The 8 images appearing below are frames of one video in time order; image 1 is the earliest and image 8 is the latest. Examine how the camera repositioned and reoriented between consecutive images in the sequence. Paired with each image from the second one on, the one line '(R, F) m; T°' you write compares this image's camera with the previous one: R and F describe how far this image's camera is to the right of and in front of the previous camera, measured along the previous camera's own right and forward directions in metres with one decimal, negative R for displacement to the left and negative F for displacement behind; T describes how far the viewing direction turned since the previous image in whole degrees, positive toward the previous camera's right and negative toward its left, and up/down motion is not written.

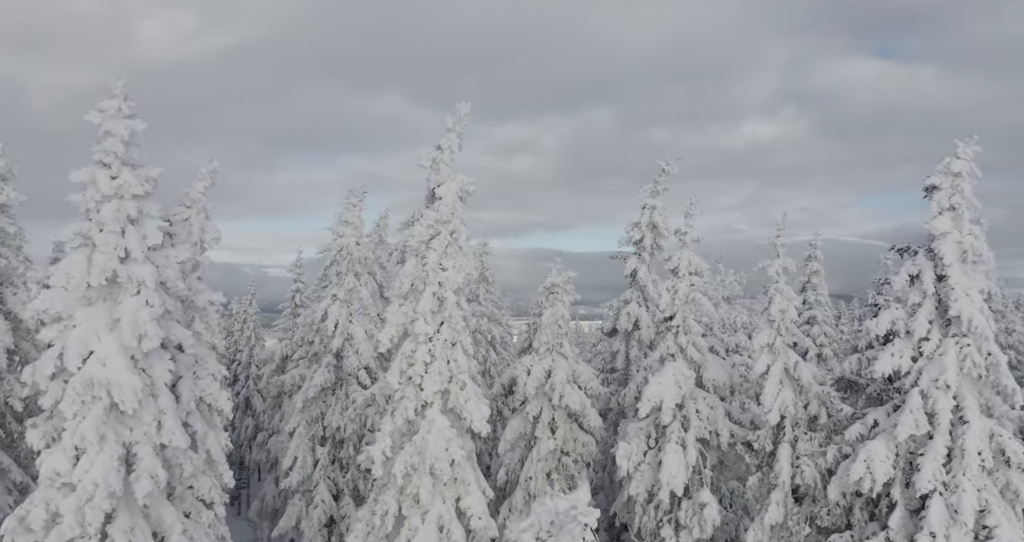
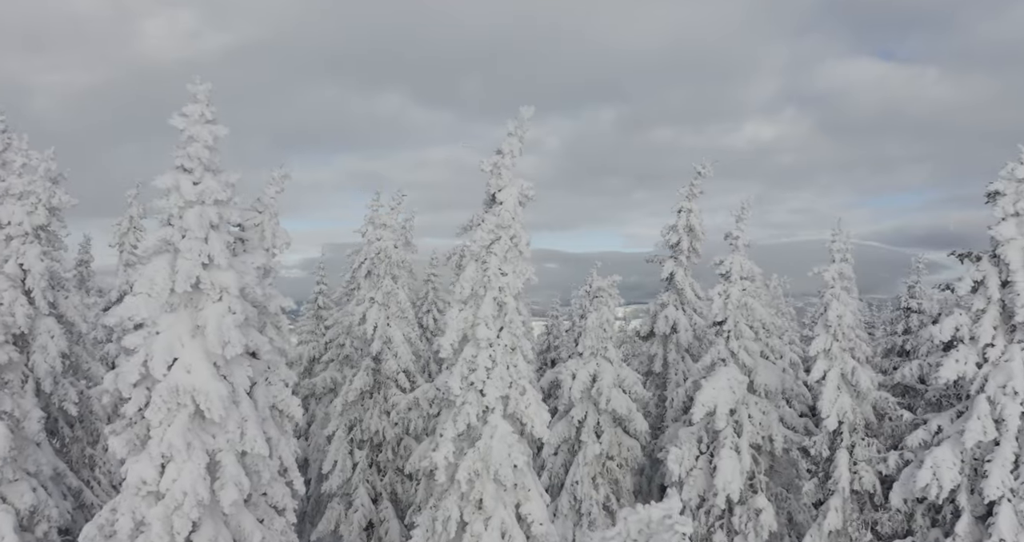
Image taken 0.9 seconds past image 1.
(-1.8, +0.1) m; 0°
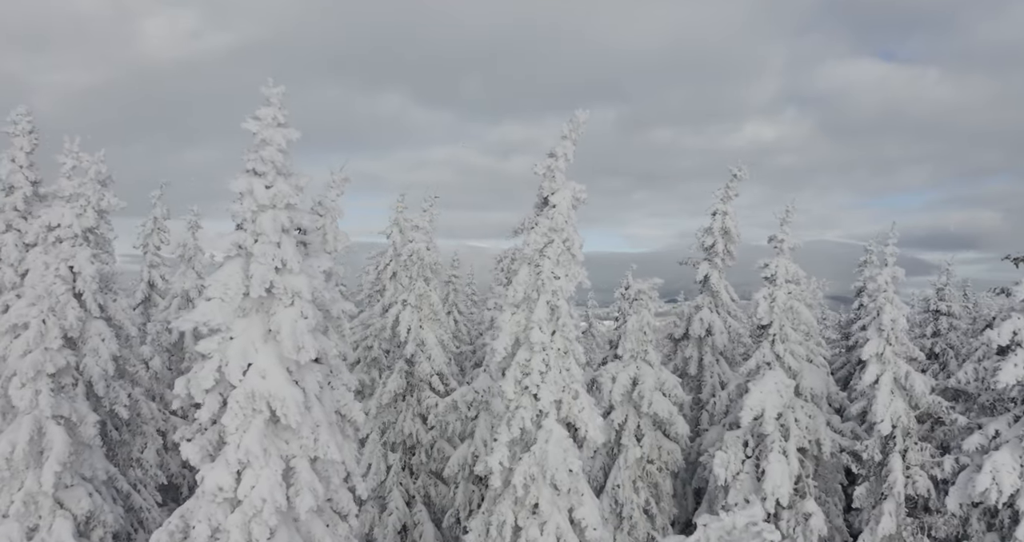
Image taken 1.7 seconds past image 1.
(-1.5, +0.1) m; 0°
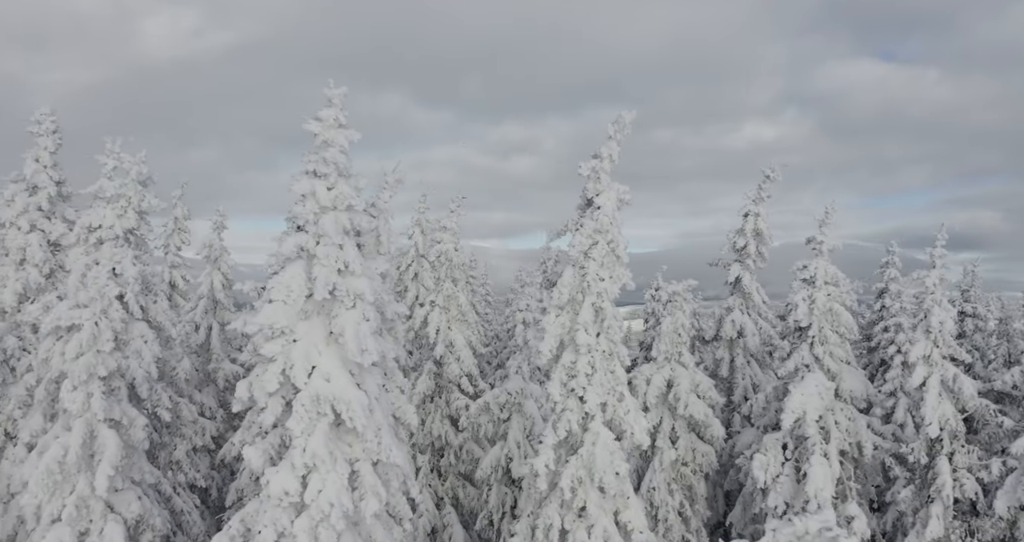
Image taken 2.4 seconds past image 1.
(-1.3, +0.1) m; 0°
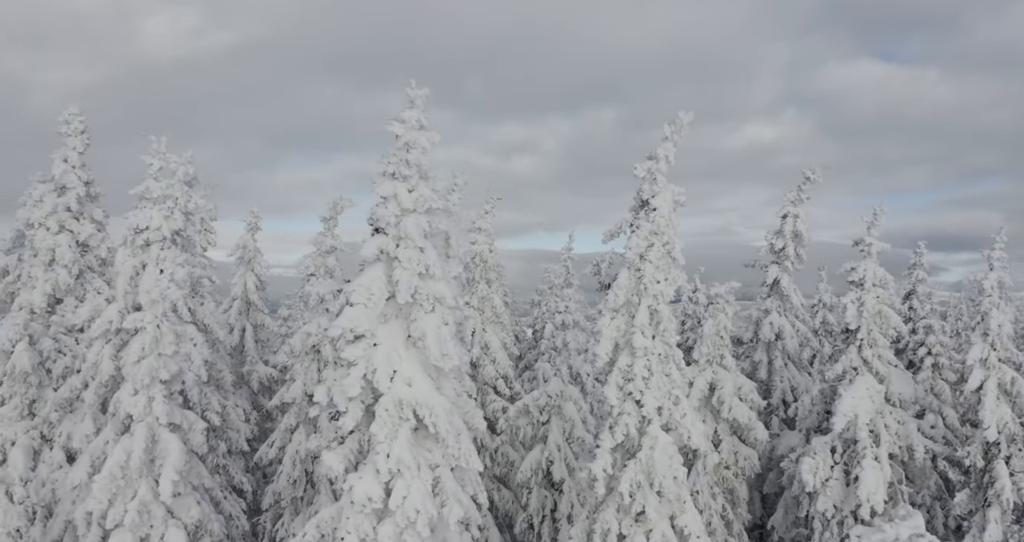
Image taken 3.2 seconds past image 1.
(-1.6, +0.2) m; 0°
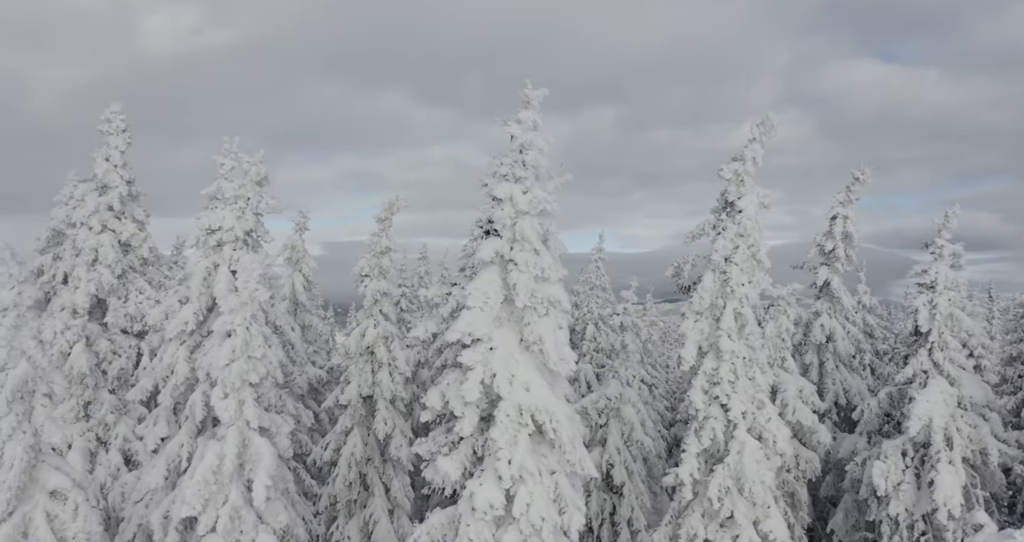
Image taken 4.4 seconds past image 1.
(-2.3, +0.3) m; 0°
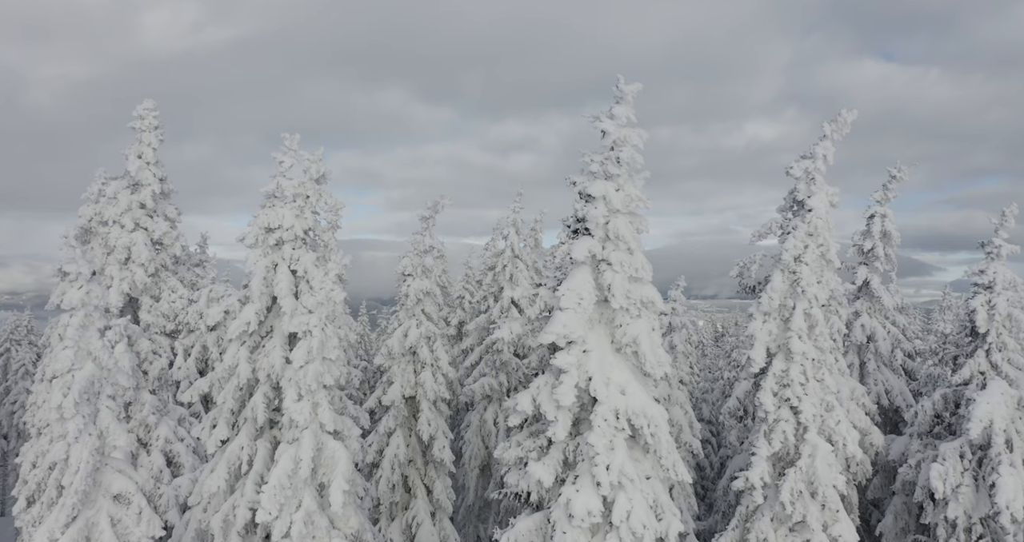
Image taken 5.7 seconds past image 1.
(-1.9, +0.3) m; 0°
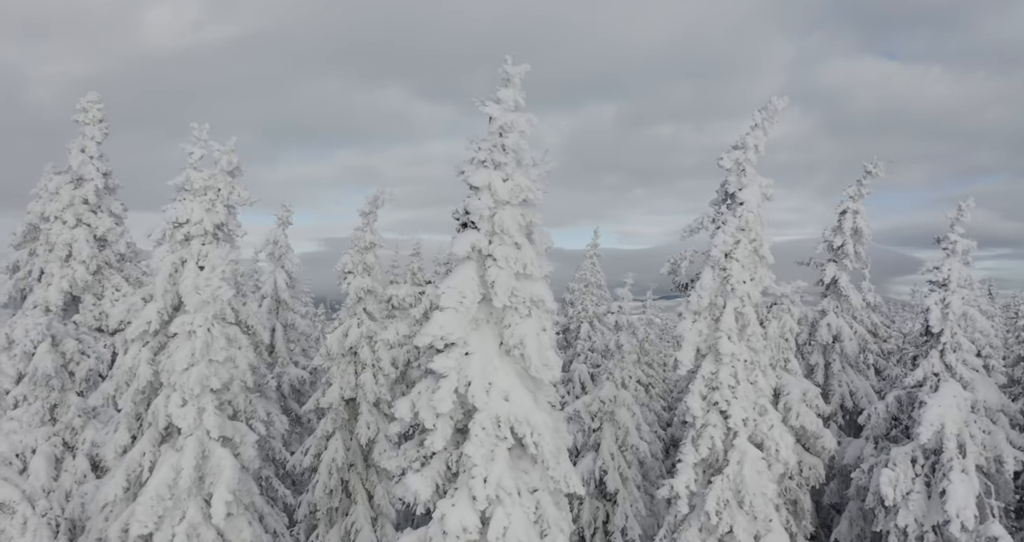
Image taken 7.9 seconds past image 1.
(+2.2, +1.0) m; 0°
